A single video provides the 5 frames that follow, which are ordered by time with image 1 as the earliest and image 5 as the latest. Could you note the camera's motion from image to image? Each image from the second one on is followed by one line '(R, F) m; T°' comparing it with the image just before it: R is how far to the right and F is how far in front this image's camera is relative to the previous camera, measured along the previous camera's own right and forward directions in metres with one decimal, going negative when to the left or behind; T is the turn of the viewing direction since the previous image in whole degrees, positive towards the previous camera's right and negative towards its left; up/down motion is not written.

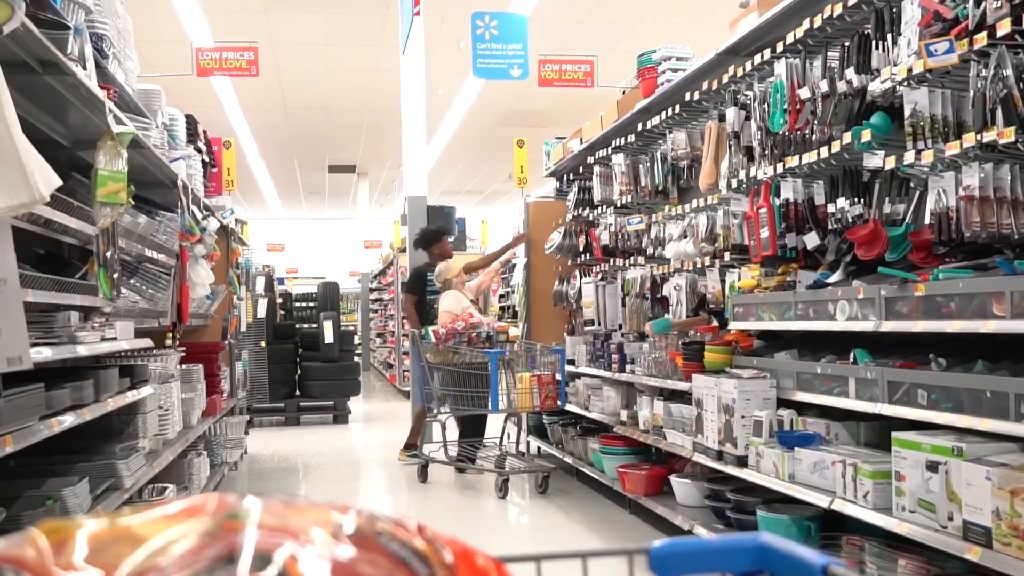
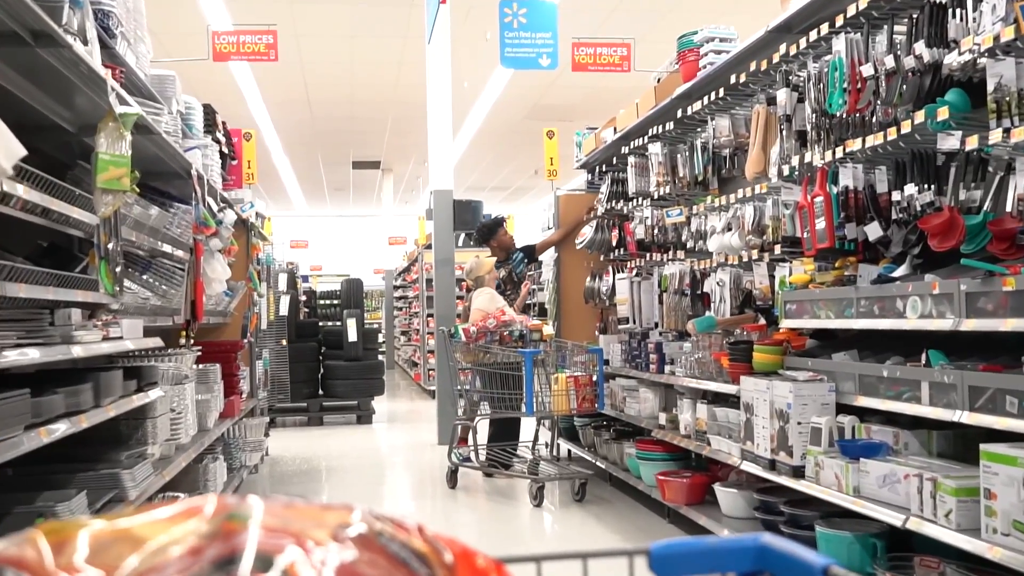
(0.0, +0.2) m; -1°
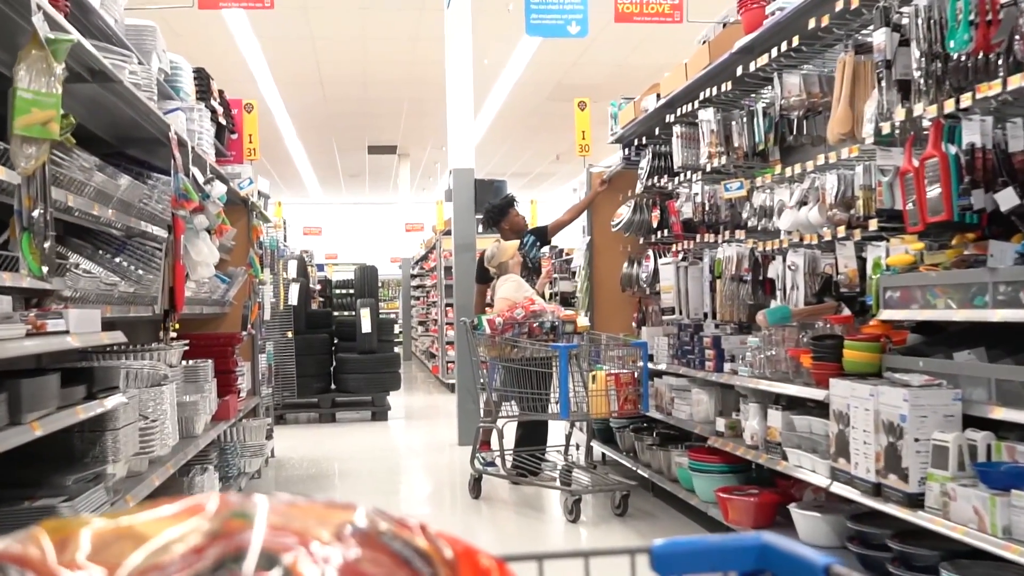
(-0.1, +0.6) m; -1°
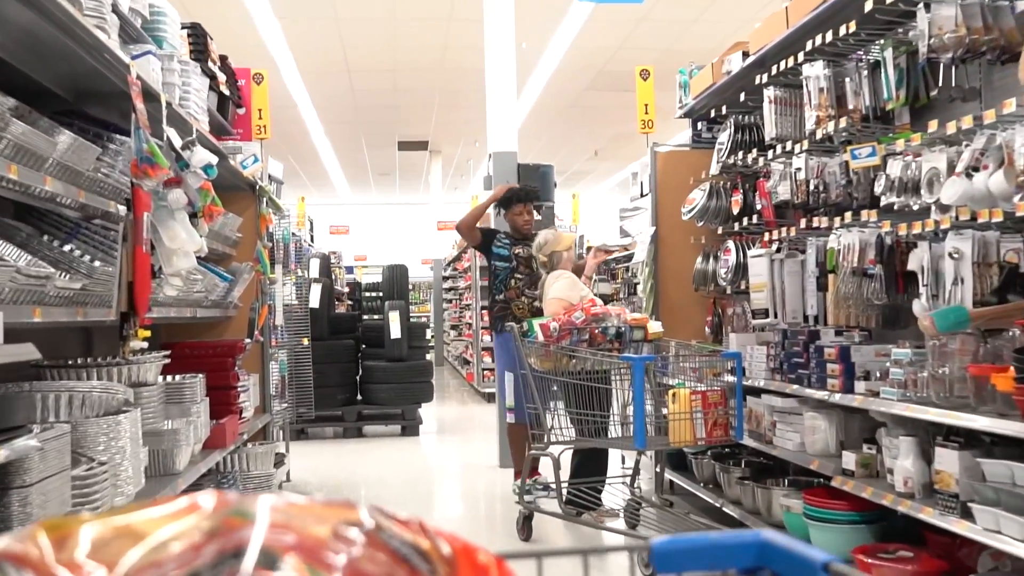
(-0.1, +0.8) m; -2°
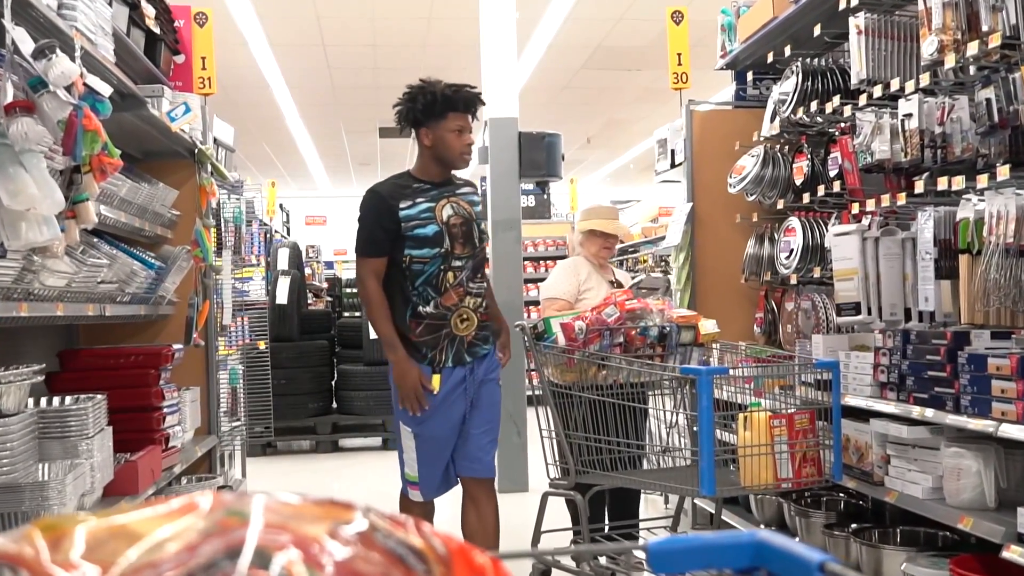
(-0.1, +0.9) m; +1°
